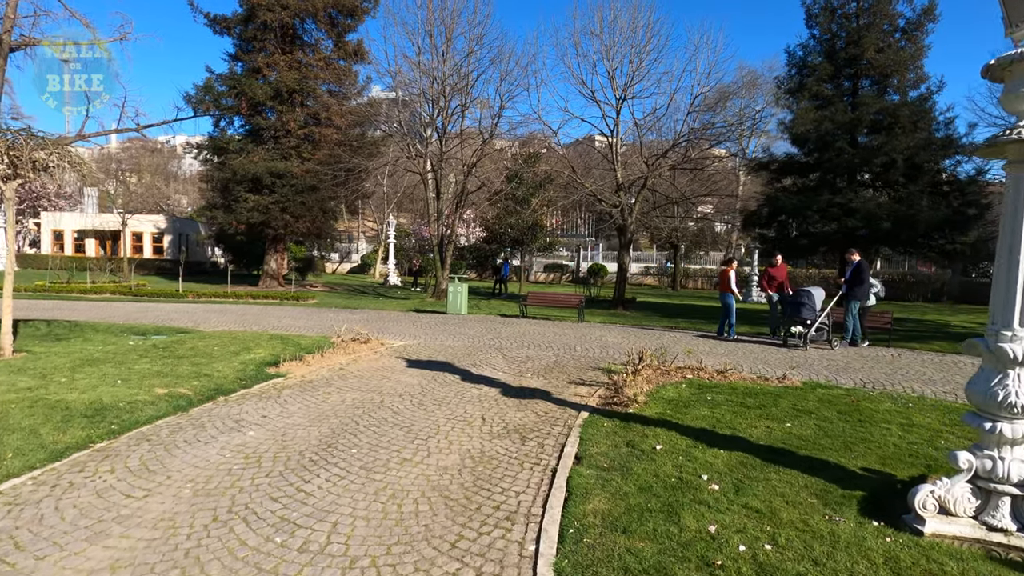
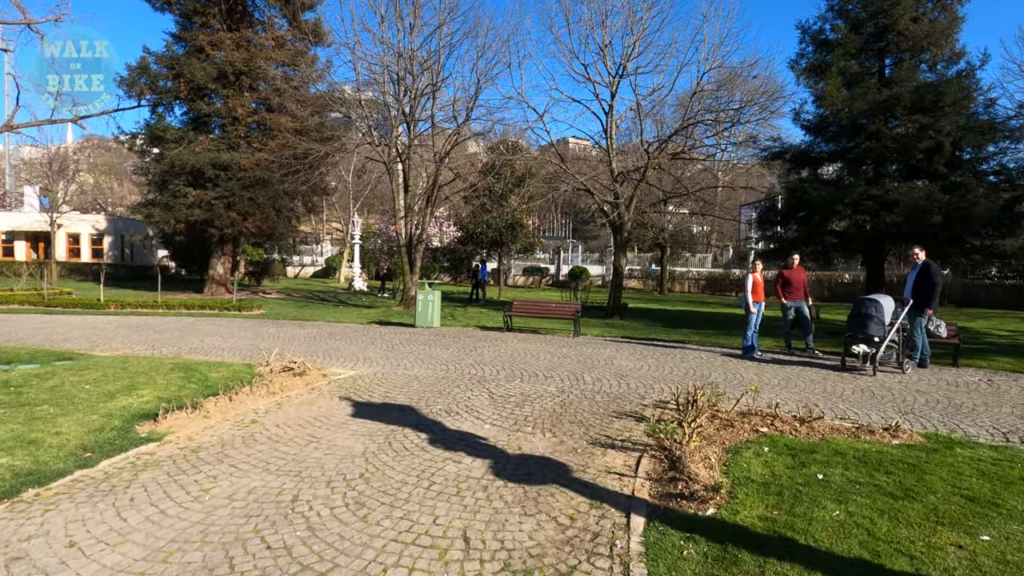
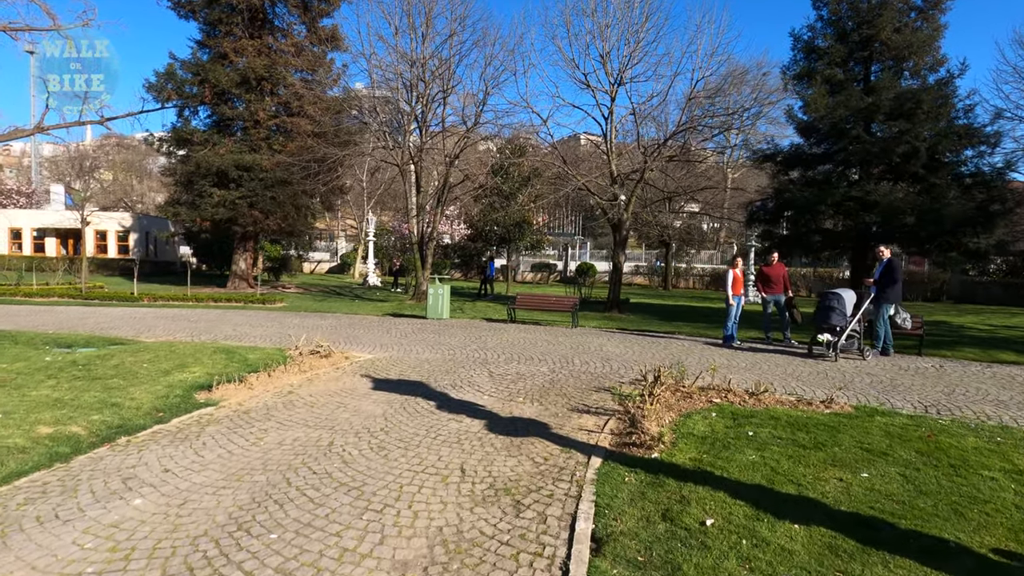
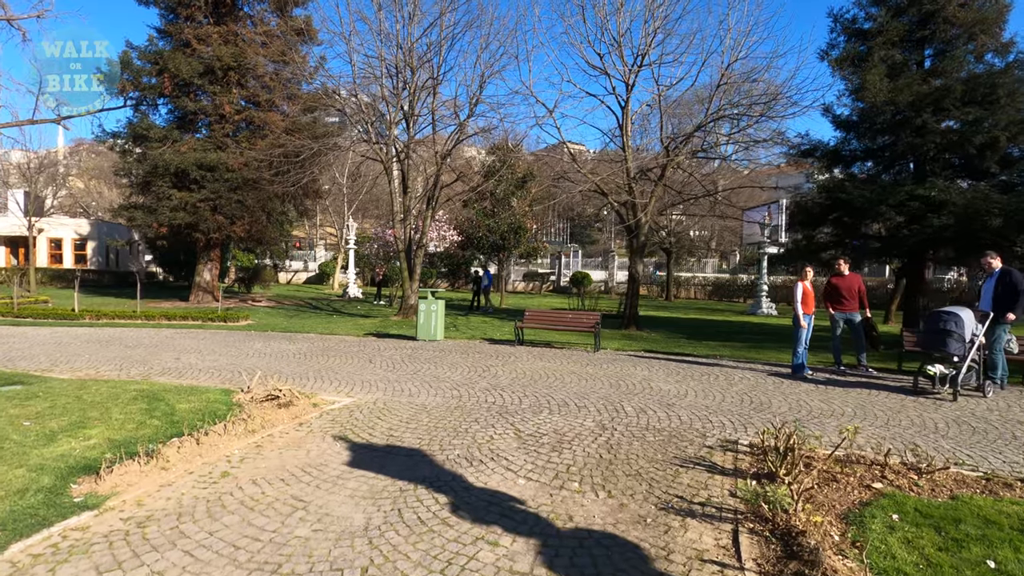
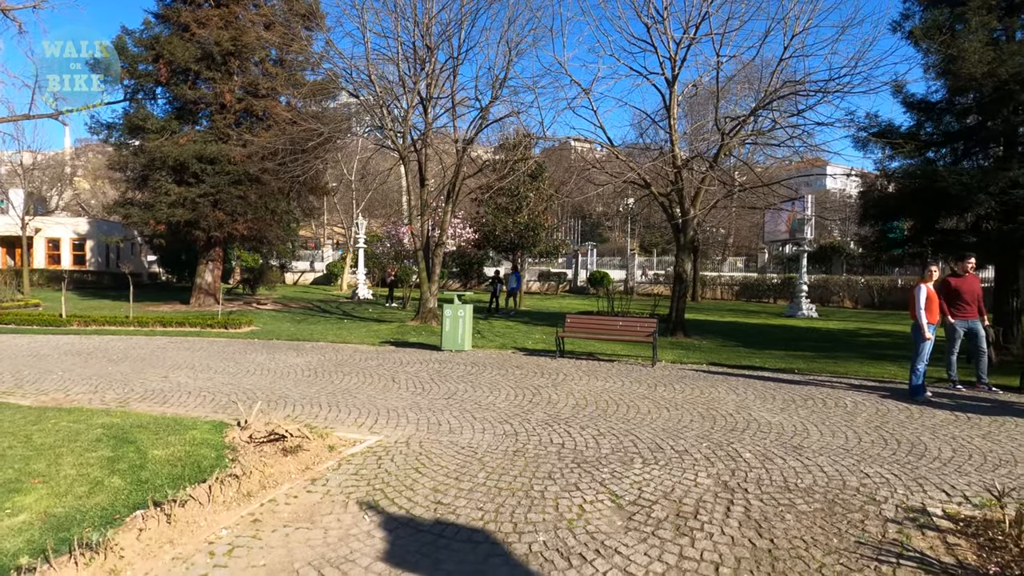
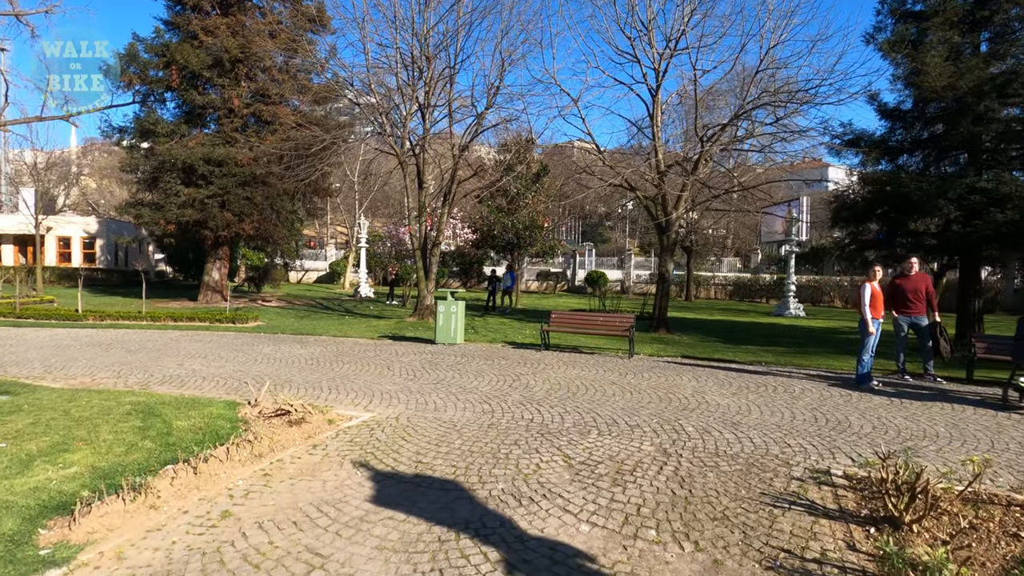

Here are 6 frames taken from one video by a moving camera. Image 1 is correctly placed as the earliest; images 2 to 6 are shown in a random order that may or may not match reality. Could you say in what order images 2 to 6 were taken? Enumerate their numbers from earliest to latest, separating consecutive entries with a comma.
3, 2, 4, 6, 5
